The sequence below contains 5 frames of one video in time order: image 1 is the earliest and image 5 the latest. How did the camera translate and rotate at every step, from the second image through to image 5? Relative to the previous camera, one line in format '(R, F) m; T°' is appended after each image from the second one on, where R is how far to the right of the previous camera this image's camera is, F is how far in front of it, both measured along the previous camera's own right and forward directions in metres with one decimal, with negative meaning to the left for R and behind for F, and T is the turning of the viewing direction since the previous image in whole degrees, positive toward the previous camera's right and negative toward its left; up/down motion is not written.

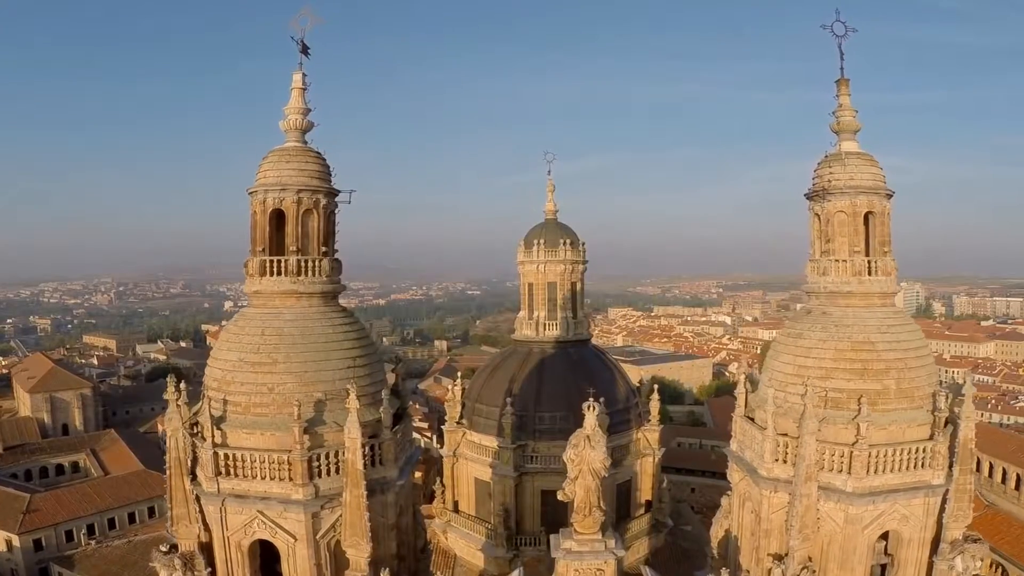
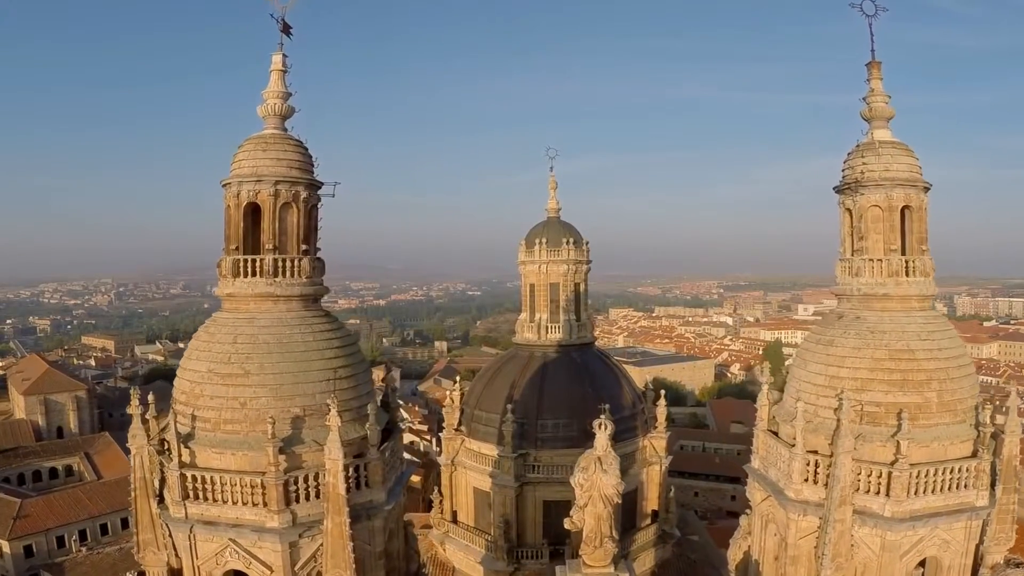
(0.0, +1.2) m; 0°
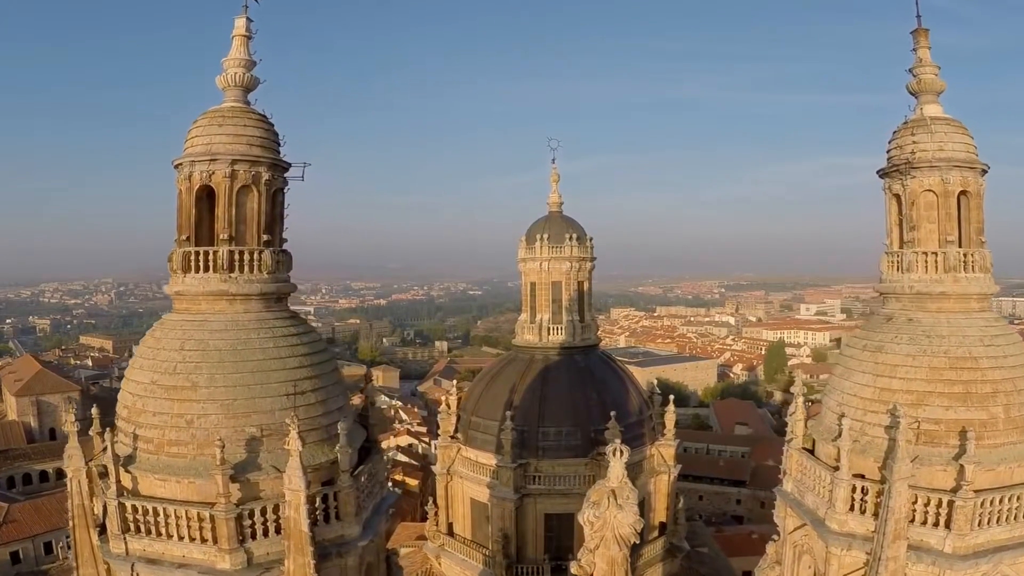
(+0.1, +1.6) m; 0°
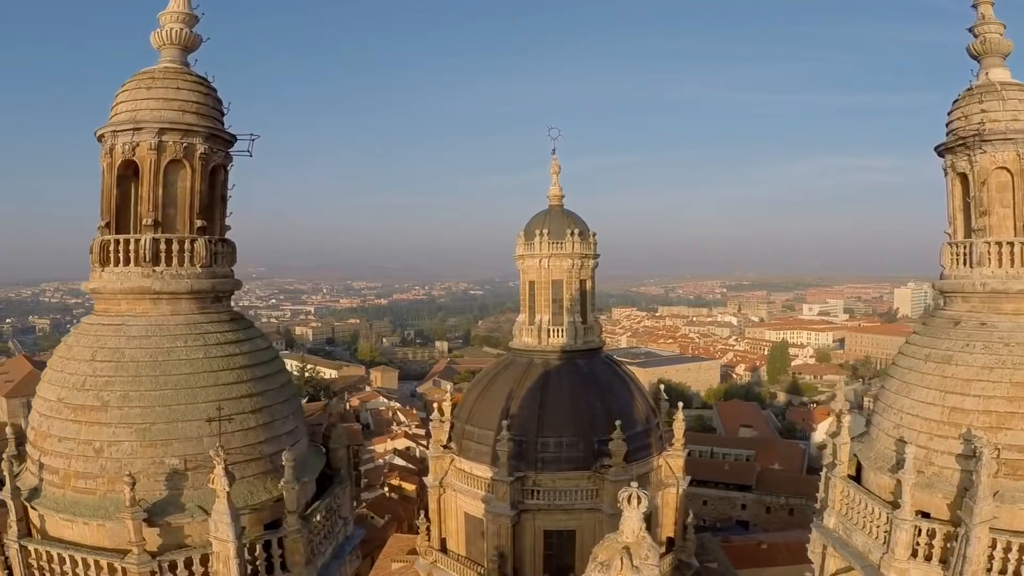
(+0.2, +1.8) m; 0°
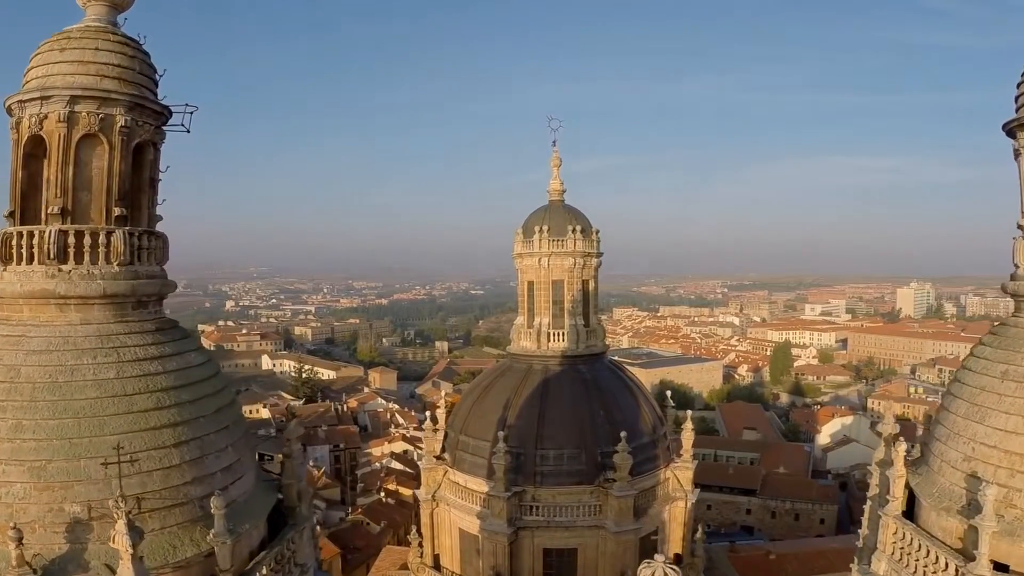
(+0.1, +1.4) m; 0°
